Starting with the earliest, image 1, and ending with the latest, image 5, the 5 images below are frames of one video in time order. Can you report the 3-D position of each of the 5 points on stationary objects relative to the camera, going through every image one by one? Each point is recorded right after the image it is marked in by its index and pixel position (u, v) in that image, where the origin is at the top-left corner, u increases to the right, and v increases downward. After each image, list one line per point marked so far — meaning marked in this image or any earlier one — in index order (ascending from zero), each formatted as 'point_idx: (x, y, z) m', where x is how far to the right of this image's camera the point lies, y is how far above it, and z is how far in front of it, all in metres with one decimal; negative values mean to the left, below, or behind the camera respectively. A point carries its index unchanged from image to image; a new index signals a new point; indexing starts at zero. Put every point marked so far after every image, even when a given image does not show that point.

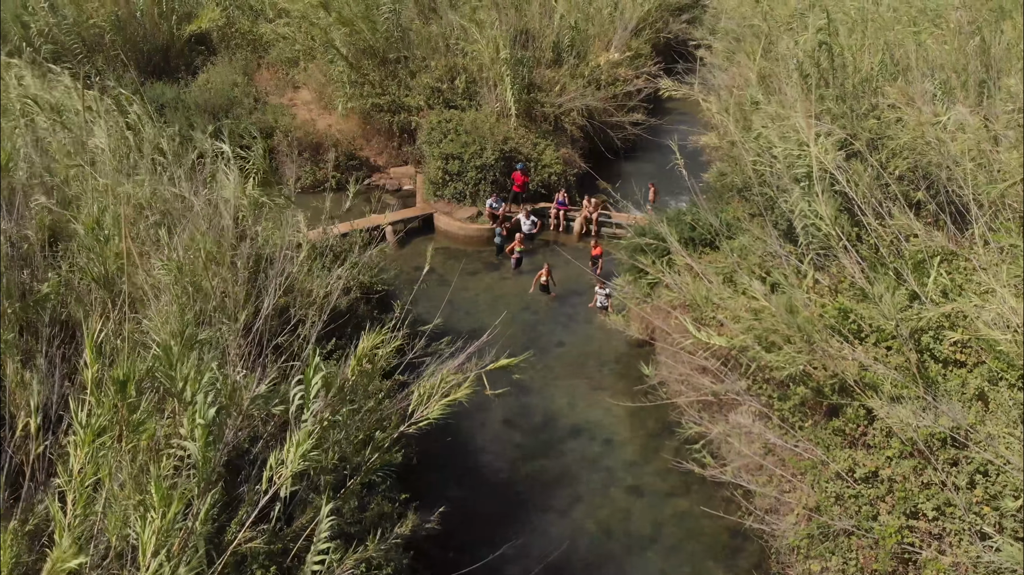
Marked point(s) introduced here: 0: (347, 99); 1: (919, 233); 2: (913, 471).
0: (-3.8, +4.4, +19.6) m
1: (+4.3, +0.6, +8.8) m
2: (+3.3, -1.5, +7.0) m
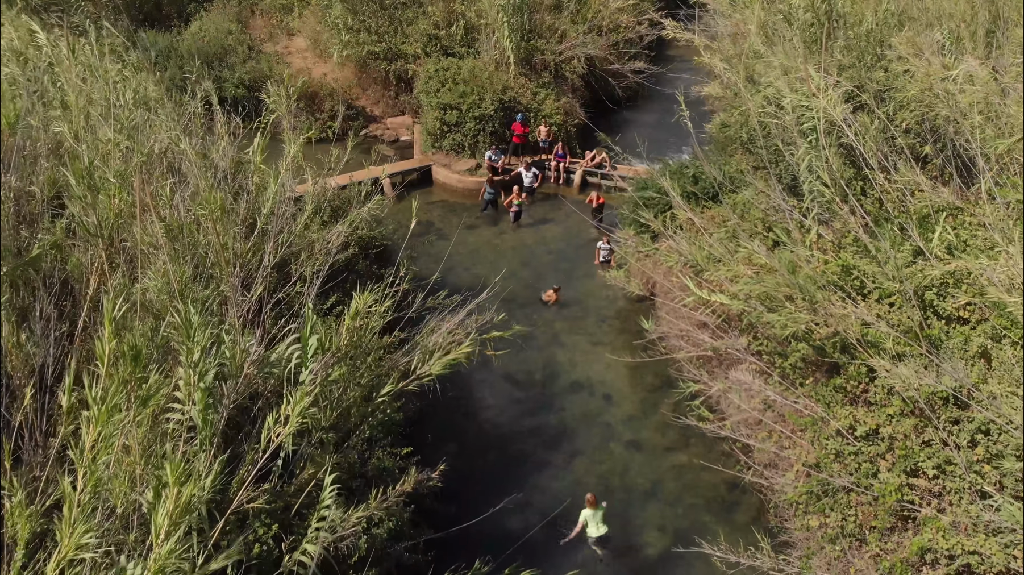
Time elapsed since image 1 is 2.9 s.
0: (-3.9, +5.5, +19.2) m
1: (+4.3, +1.0, +8.7) m
2: (+3.4, -1.2, +7.0) m
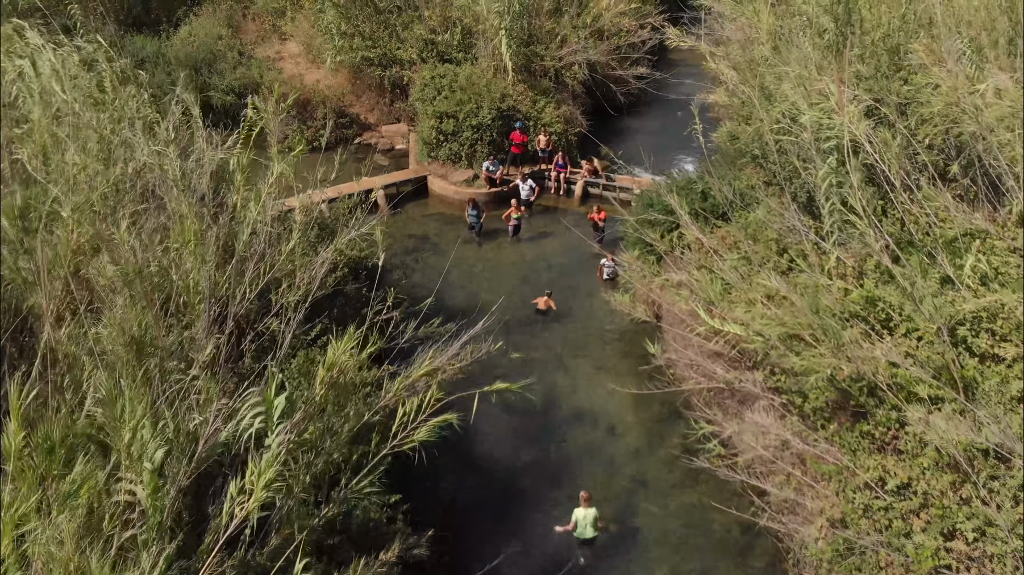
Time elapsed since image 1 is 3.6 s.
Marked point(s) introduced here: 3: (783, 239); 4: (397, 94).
0: (-3.9, +5.2, +18.6) m
1: (+4.2, +0.7, +8.1) m
2: (+3.3, -1.5, +6.4) m
3: (+3.1, +0.5, +9.4) m
4: (-2.6, +4.4, +19.2) m
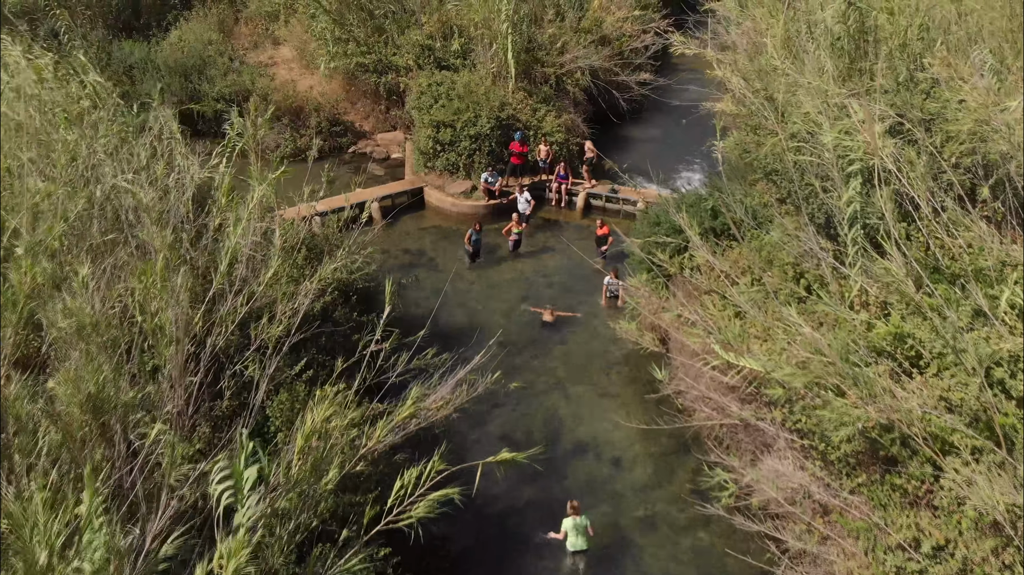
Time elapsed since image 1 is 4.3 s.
0: (-3.9, +4.9, +18.0) m
1: (+4.2, +0.4, +7.5) m
2: (+3.3, -1.8, +5.8) m
3: (+3.0, +0.3, +8.9) m
4: (-2.6, +4.1, +18.6) m
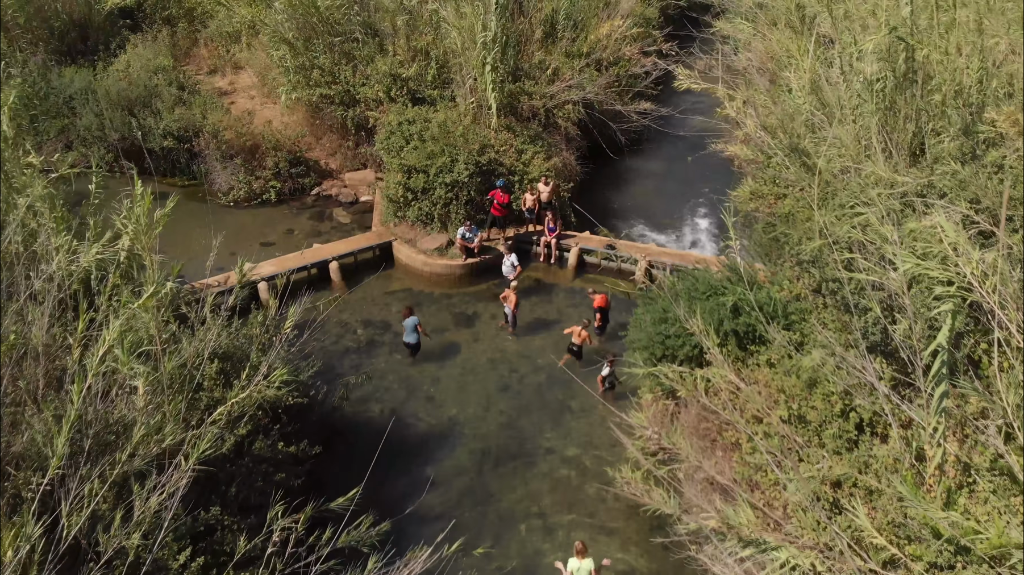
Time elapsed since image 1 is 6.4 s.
0: (-4.2, +3.8, +16.0) m
1: (+4.0, -0.7, +5.5) m
2: (+3.1, -2.9, +3.8) m
3: (+2.8, -0.9, +6.9) m
4: (-2.9, +3.0, +16.6) m
